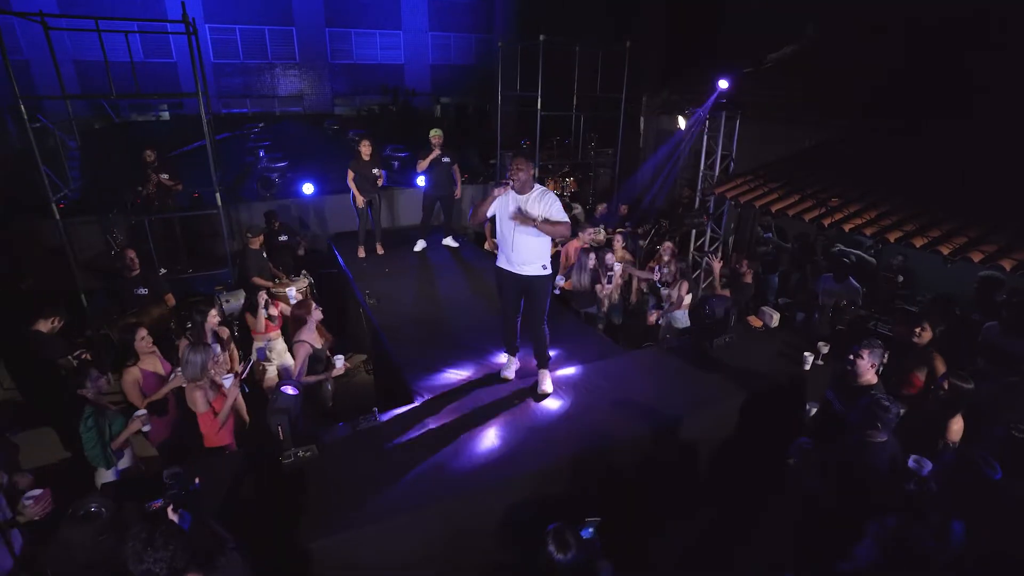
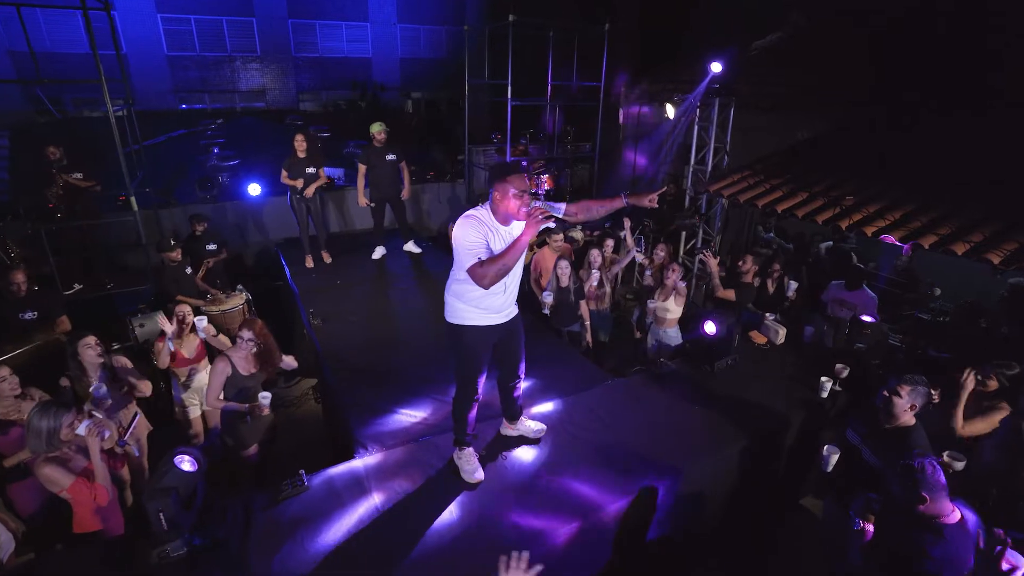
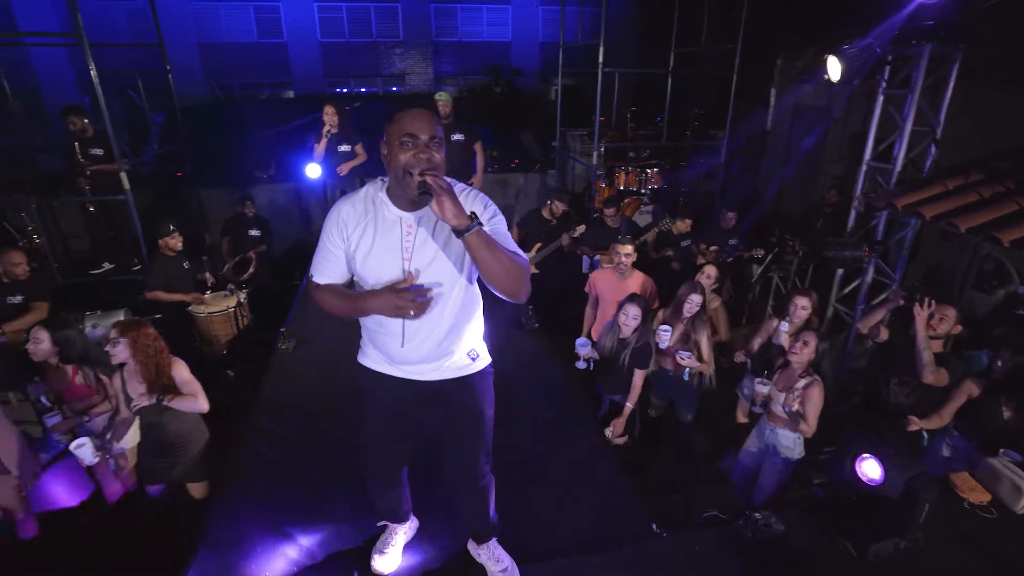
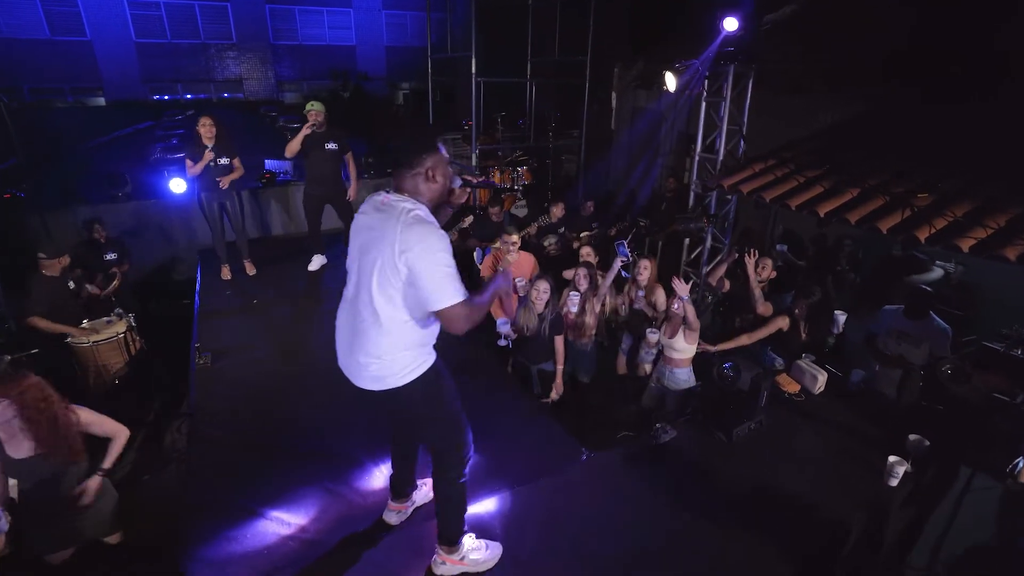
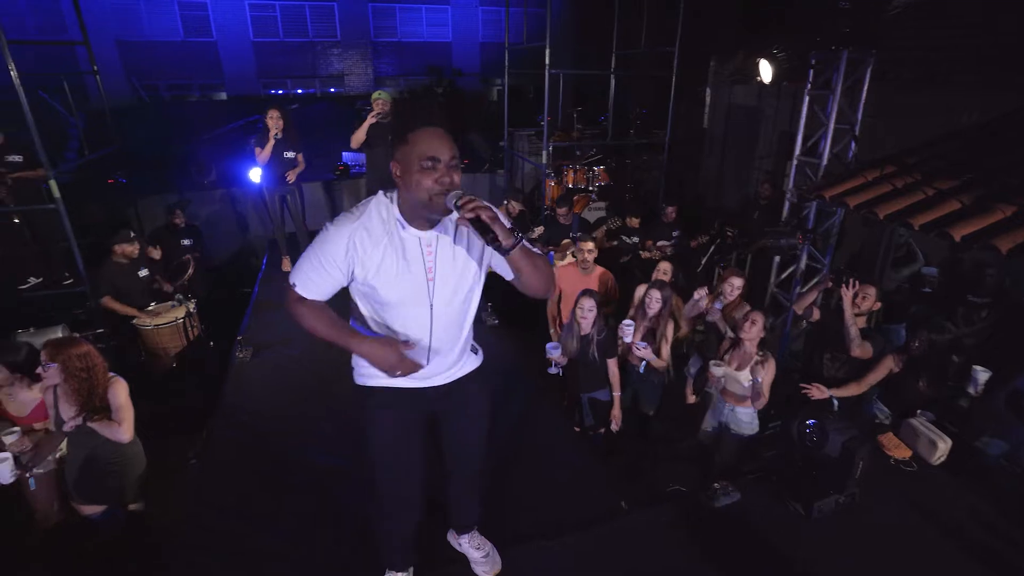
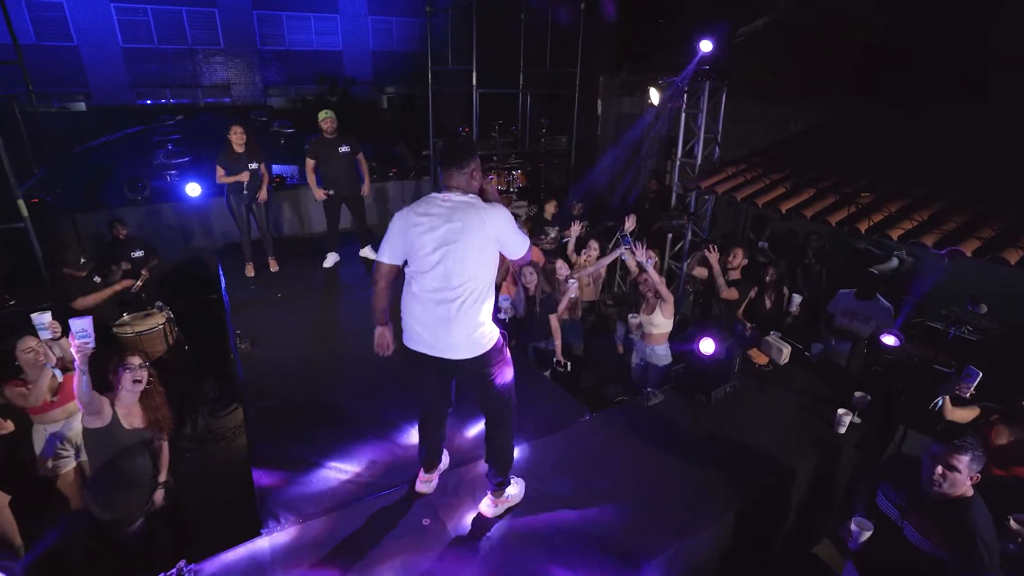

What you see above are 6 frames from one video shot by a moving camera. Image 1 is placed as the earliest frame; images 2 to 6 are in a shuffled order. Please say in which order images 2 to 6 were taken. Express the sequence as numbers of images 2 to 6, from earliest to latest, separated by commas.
2, 6, 4, 5, 3
